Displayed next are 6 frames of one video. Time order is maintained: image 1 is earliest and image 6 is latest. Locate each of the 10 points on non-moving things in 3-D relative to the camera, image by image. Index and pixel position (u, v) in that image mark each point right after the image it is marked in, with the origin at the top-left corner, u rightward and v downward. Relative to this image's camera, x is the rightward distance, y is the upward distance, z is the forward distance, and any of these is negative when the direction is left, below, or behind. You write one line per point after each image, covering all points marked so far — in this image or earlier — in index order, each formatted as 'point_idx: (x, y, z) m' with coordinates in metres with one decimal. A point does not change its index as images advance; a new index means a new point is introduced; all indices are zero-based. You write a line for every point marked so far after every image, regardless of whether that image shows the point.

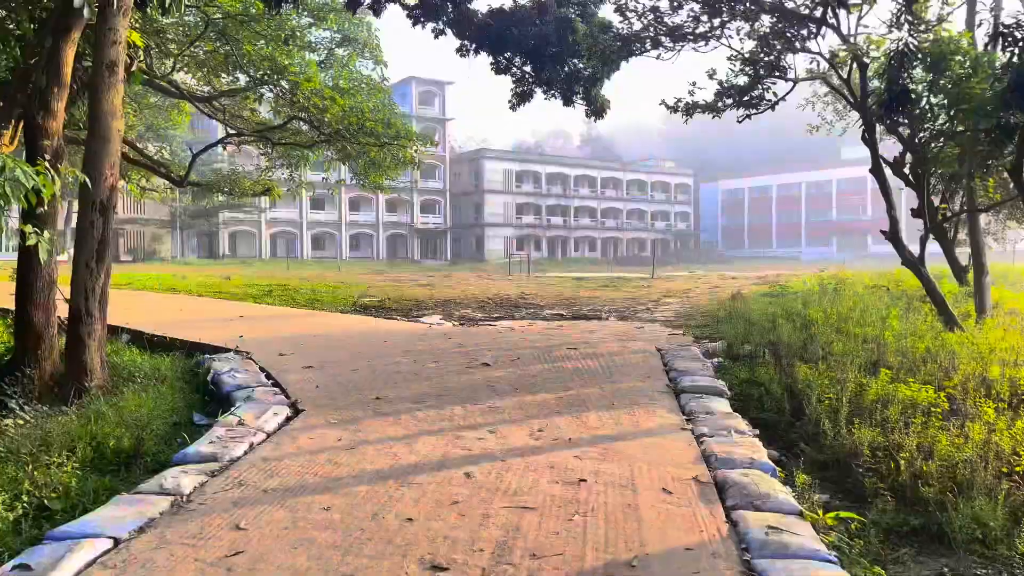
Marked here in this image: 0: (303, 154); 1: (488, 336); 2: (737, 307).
0: (-3.5, +2.2, +13.6) m
1: (-0.2, -0.4, +6.4) m
2: (+2.2, -0.2, +7.7) m
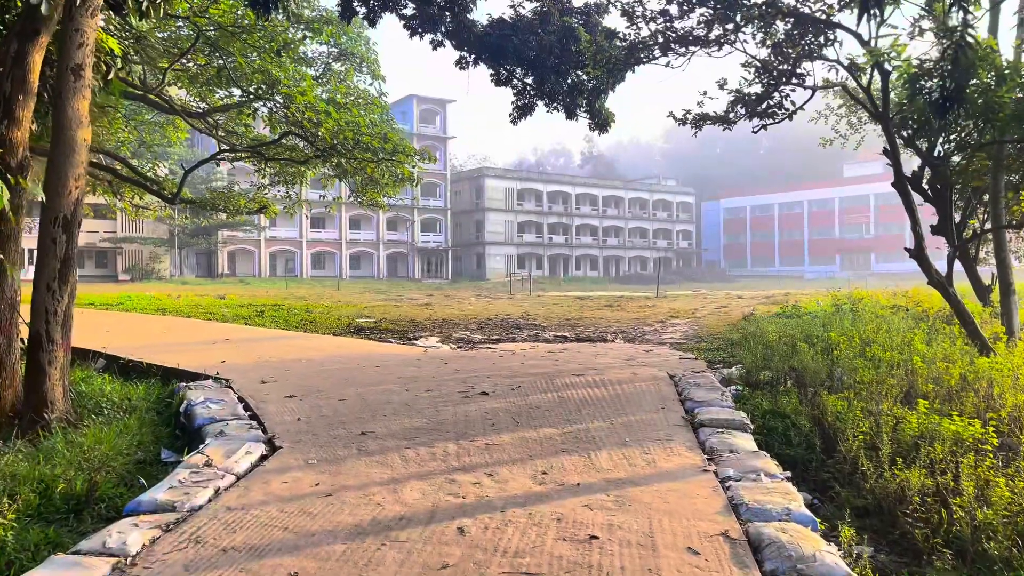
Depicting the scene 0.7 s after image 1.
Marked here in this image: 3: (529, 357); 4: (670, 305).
0: (-3.5, +1.9, +13.2) m
1: (-0.2, -0.5, +6.0) m
2: (+2.2, -0.4, +7.2) m
3: (+0.1, -0.5, +6.2) m
4: (+2.9, -0.3, +14.4) m
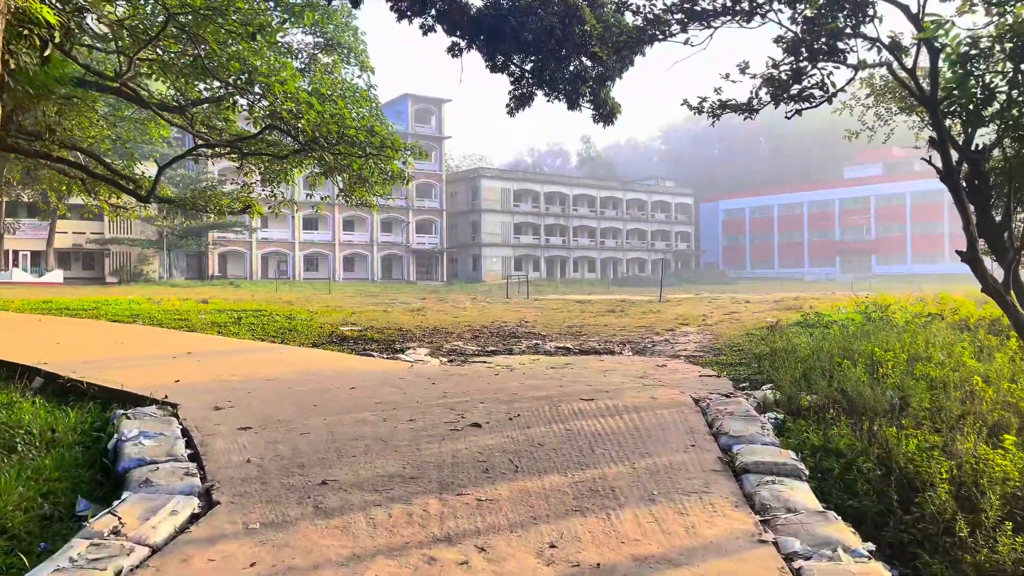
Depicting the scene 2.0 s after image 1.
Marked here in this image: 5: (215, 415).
0: (-3.5, +1.8, +12.4) m
1: (-0.2, -0.6, +5.2) m
2: (+2.1, -0.4, +6.5) m
3: (+0.1, -0.6, +5.5) m
4: (+2.8, -0.4, +13.7) m
5: (-1.6, -0.7, +4.3) m
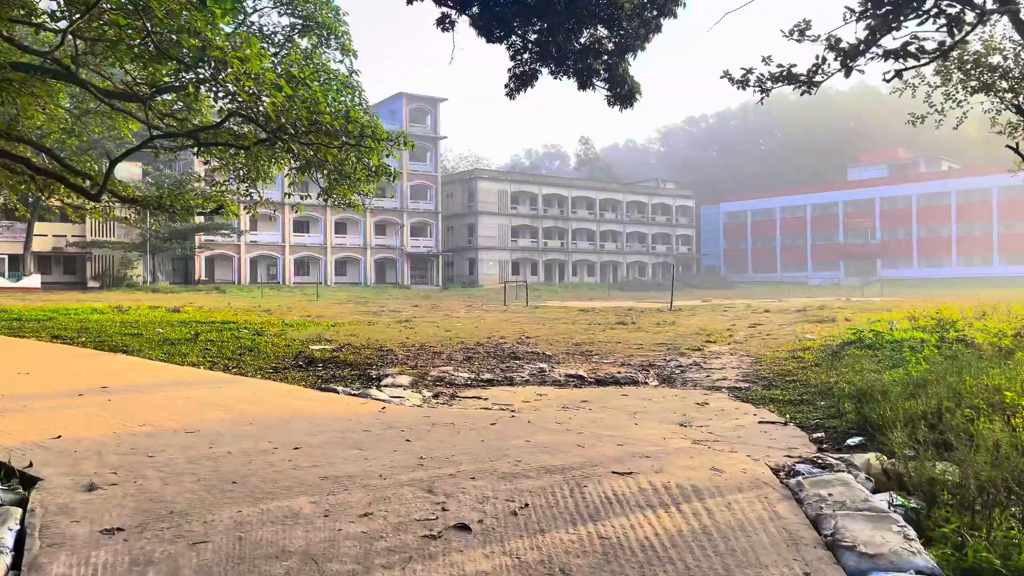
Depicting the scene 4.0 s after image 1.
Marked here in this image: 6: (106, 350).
0: (-3.5, +1.7, +11.1) m
1: (-0.2, -0.7, +3.9) m
2: (+2.2, -0.5, +5.2) m
3: (+0.1, -0.7, +4.1) m
4: (+2.8, -0.5, +12.3) m
5: (-1.6, -0.8, +2.9) m
6: (-4.0, -0.6, +7.7) m
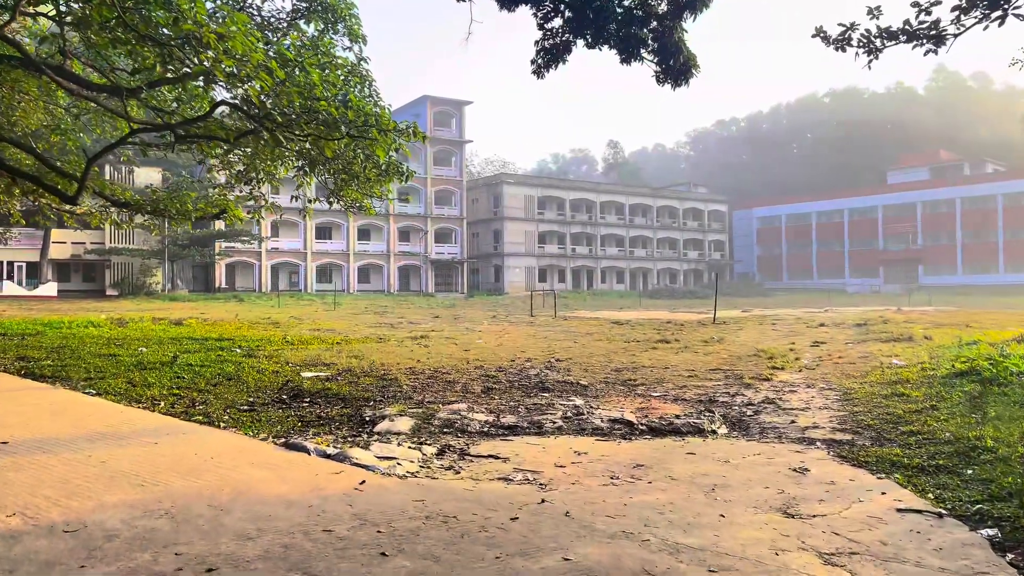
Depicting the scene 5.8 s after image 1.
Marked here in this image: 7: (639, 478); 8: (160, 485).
0: (-3.2, +1.5, +9.9) m
1: (-0.1, -0.8, +2.6) m
2: (+2.3, -0.7, +3.8) m
3: (+0.2, -0.8, +2.8) m
4: (+3.2, -0.7, +10.9) m
5: (-1.5, -0.9, +1.7) m
6: (-3.7, -0.7, +6.5) m
7: (+0.5, -0.8, +3.5) m
8: (-1.4, -0.8, +3.2) m
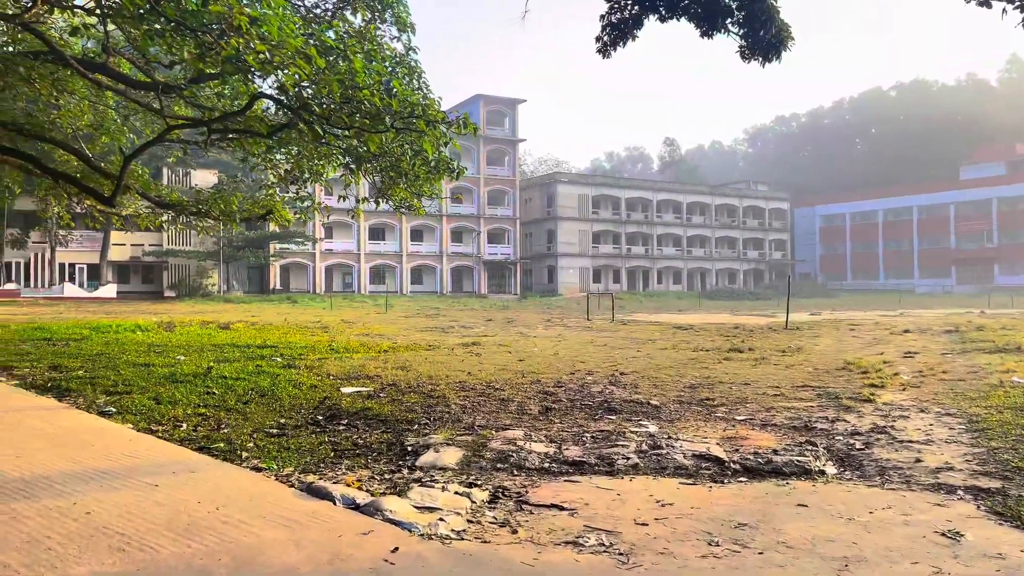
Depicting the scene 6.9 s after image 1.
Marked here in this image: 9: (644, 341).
0: (-2.5, +1.5, +9.4) m
1: (+0.1, -0.9, +1.9) m
2: (+2.6, -0.7, +2.9) m
3: (+0.4, -0.9, +2.1) m
4: (+3.9, -0.7, +10.0) m
5: (-1.4, -0.9, +1.1) m
6: (-3.3, -0.8, +6.0) m
7: (+0.8, -0.9, +2.7) m
8: (-1.2, -0.8, +2.6) m
9: (+2.0, -0.8, +12.0) m
